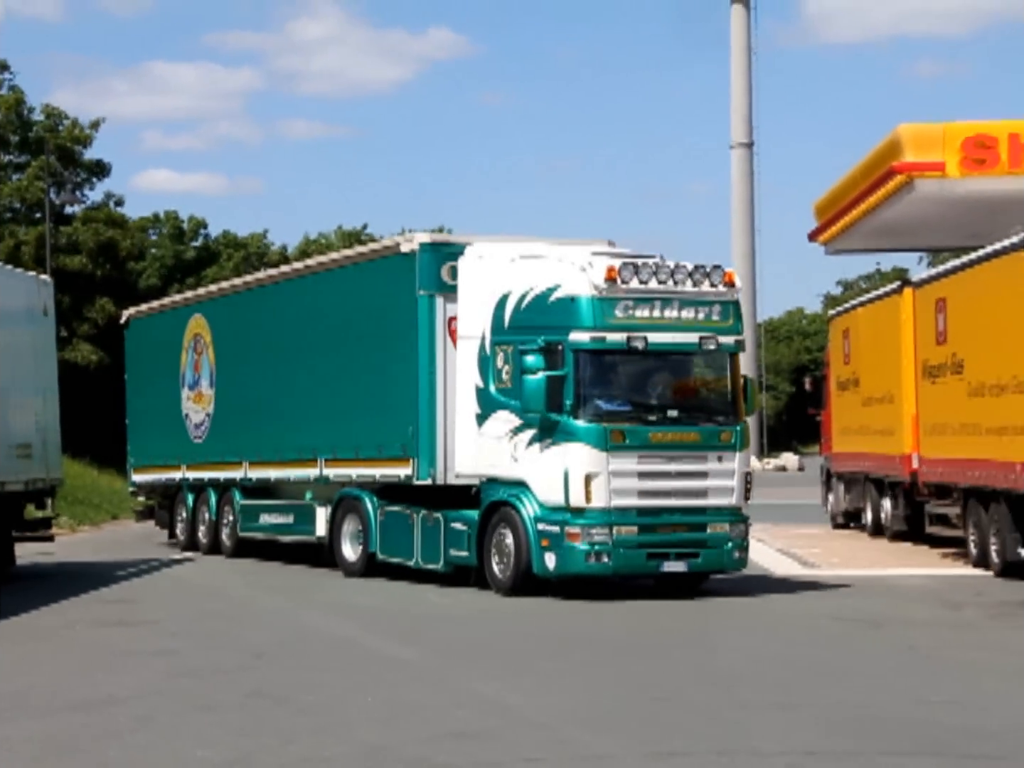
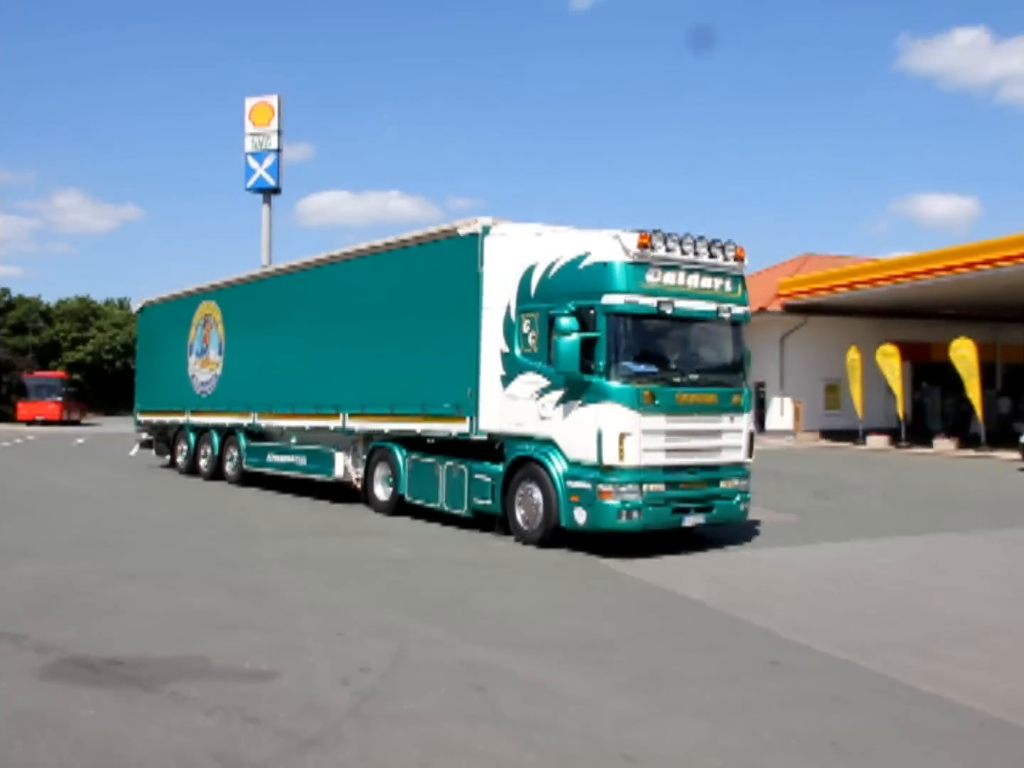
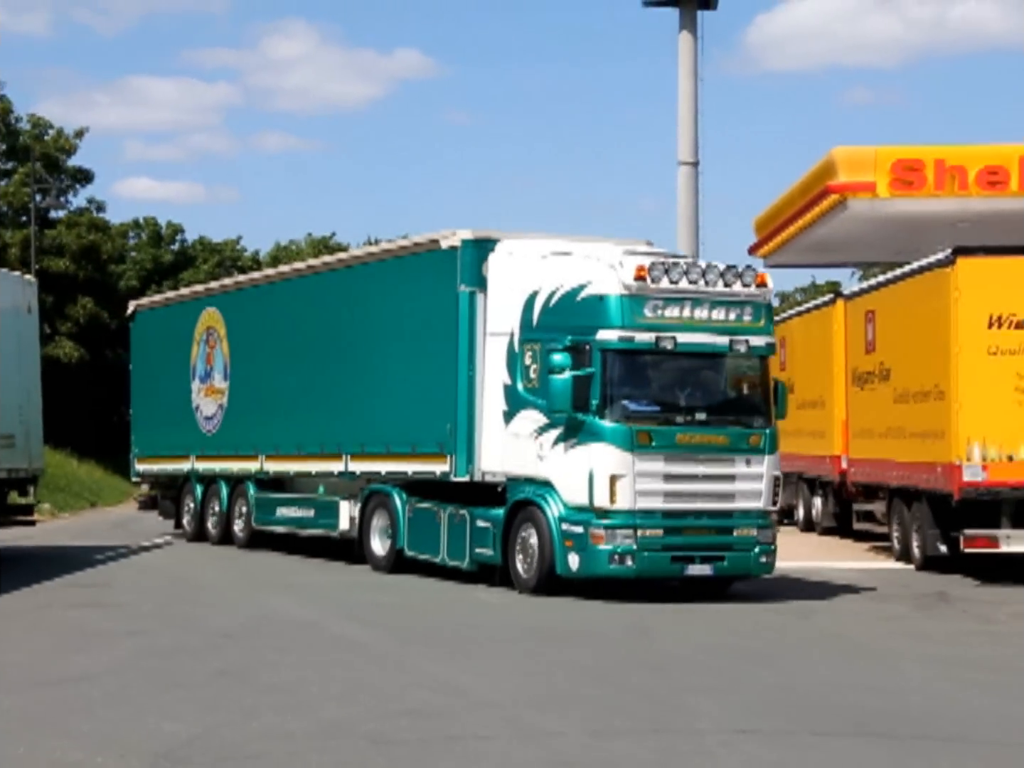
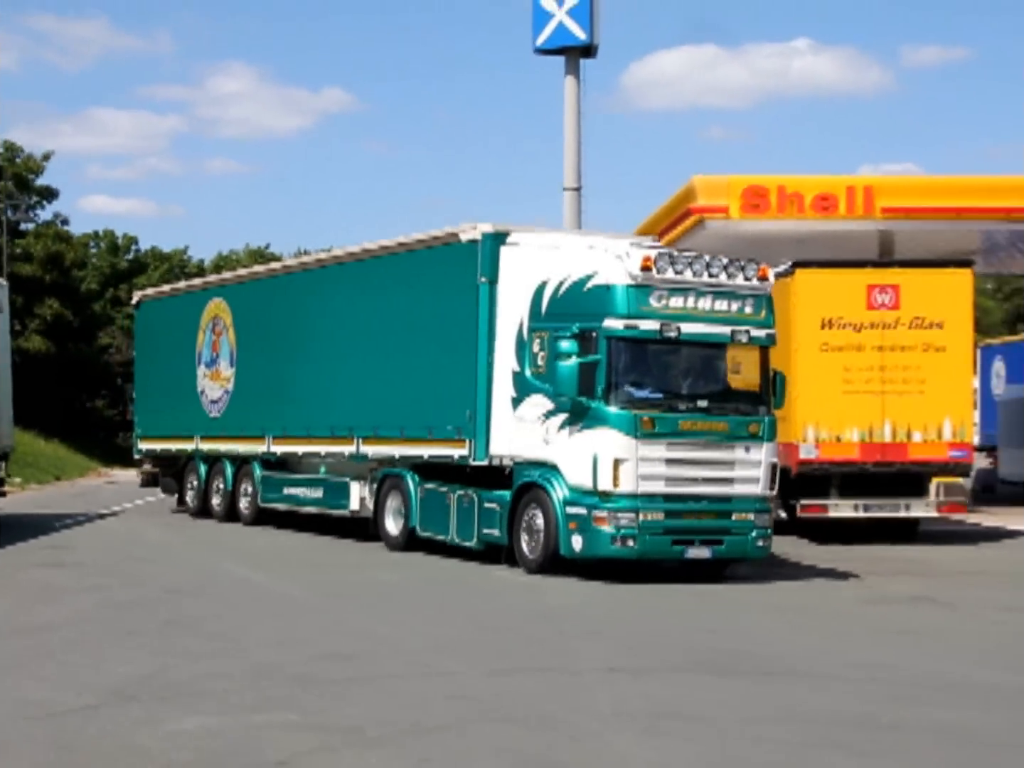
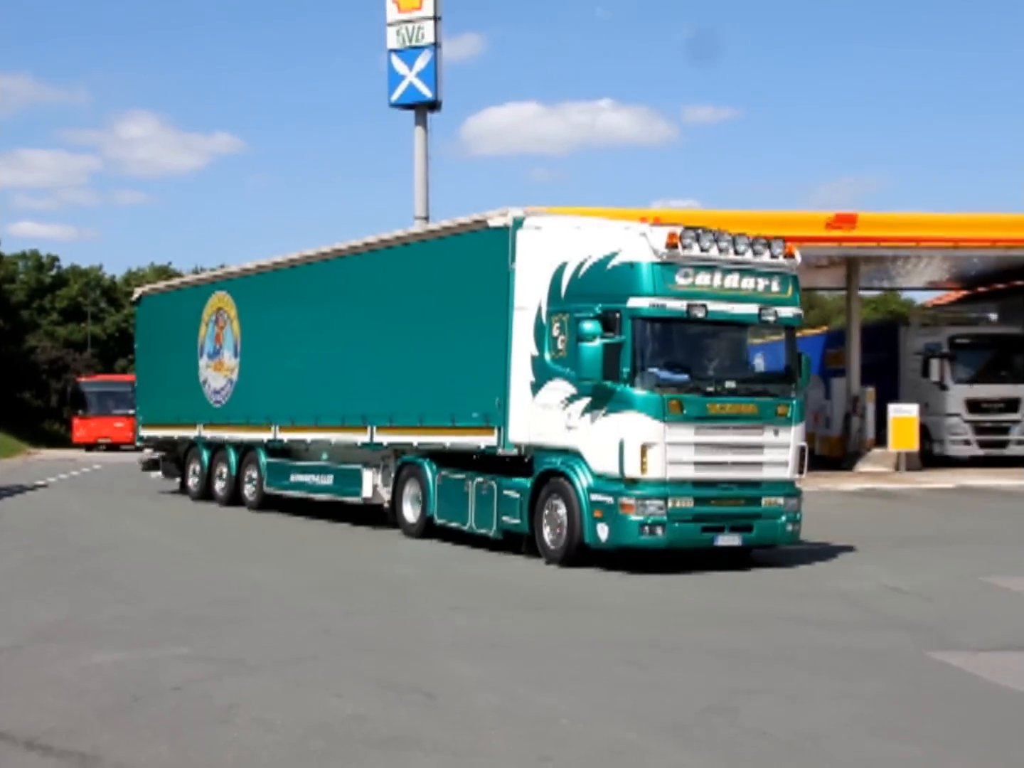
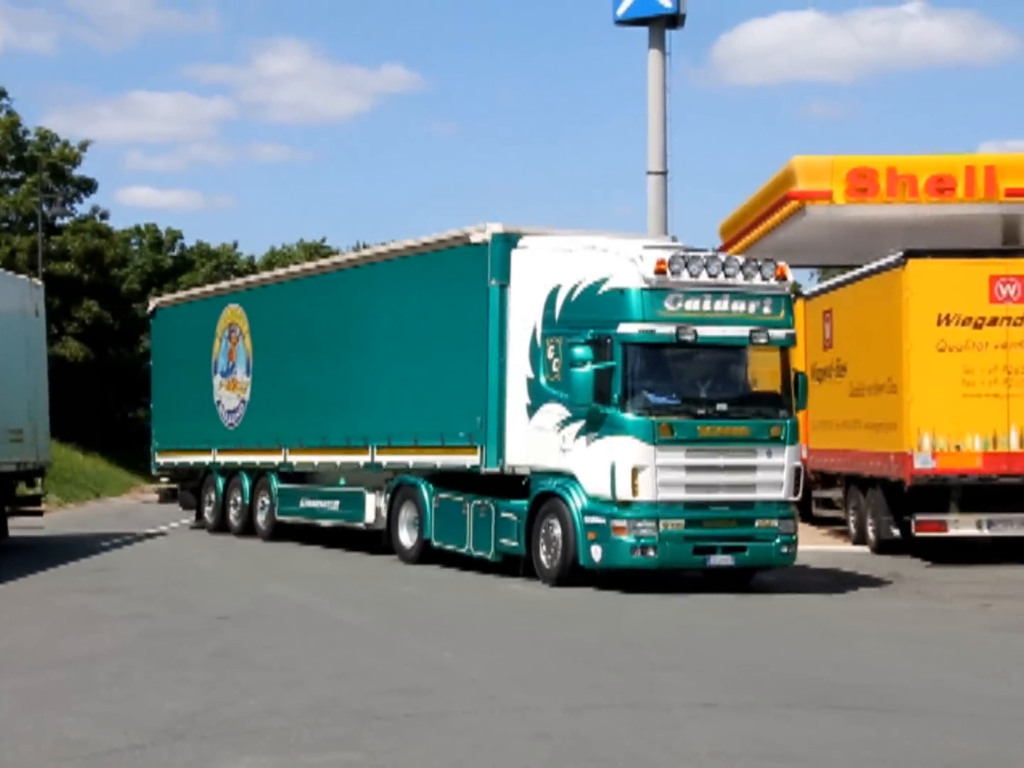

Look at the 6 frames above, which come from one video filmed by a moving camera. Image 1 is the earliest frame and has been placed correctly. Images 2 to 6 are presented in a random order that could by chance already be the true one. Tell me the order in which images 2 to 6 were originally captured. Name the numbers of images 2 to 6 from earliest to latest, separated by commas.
3, 6, 4, 5, 2
